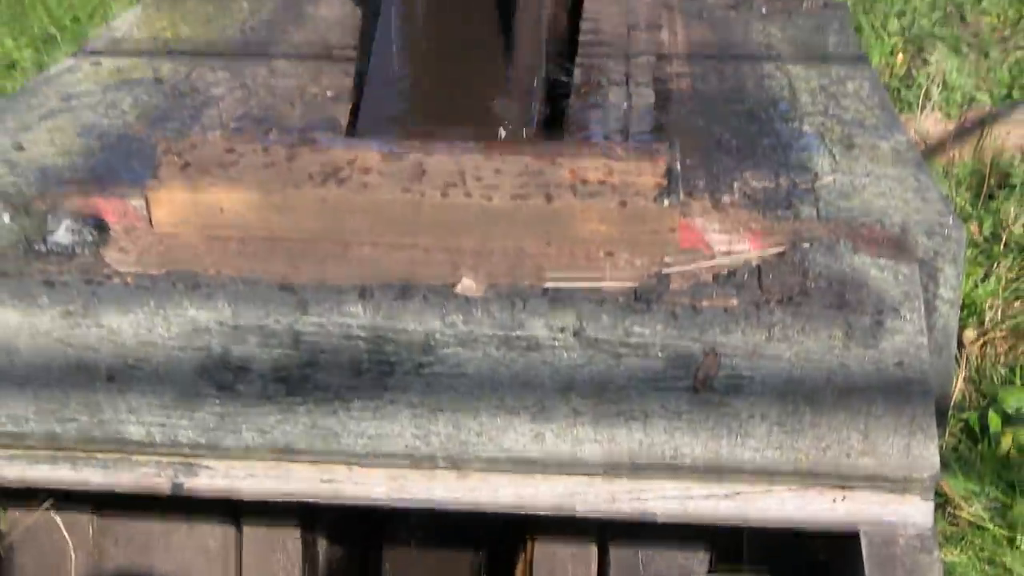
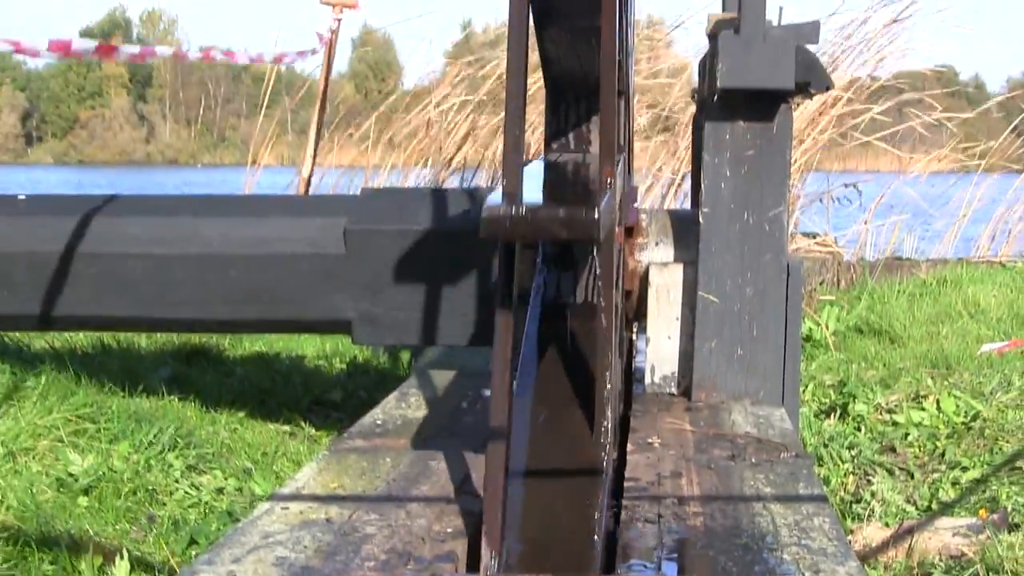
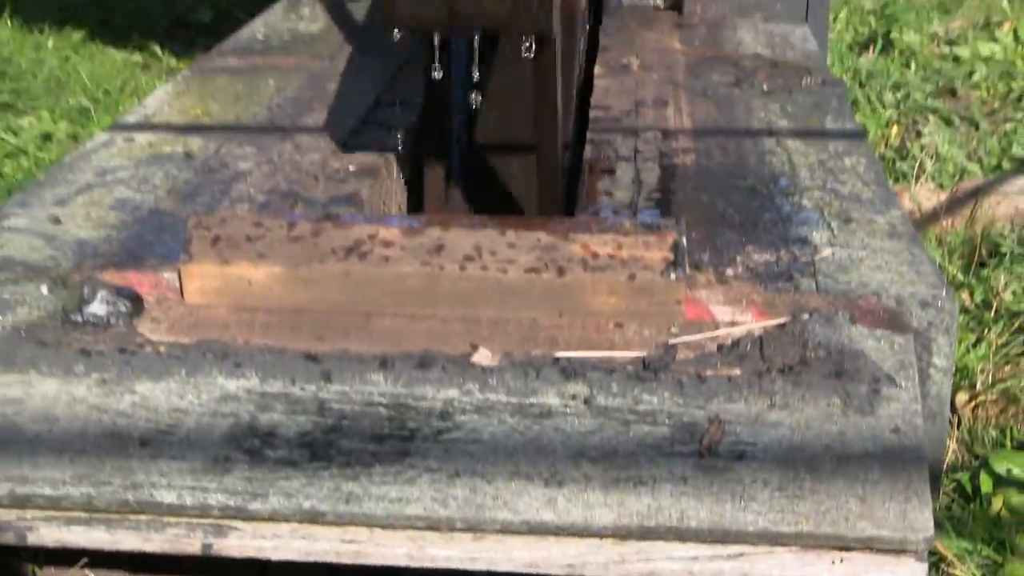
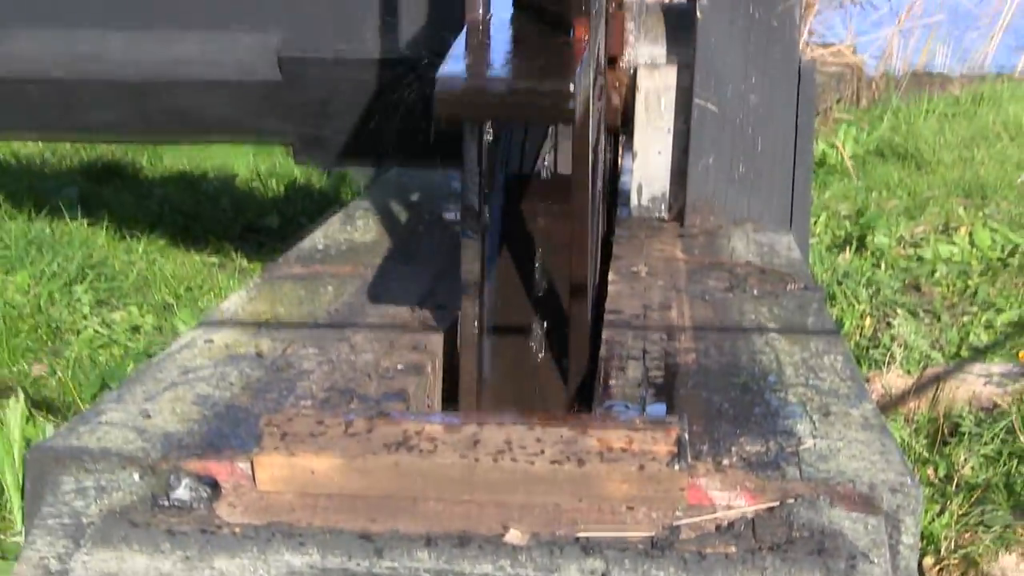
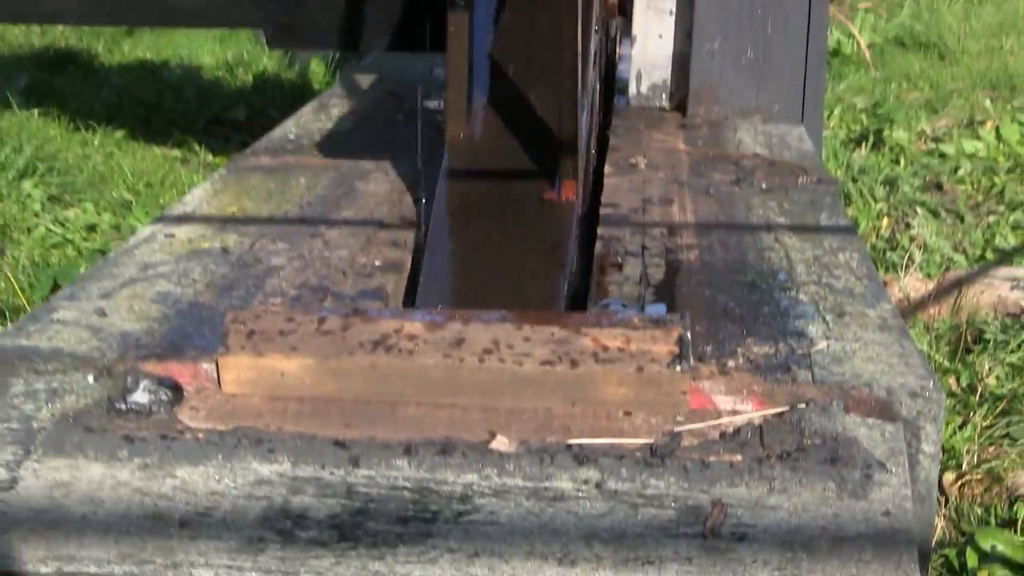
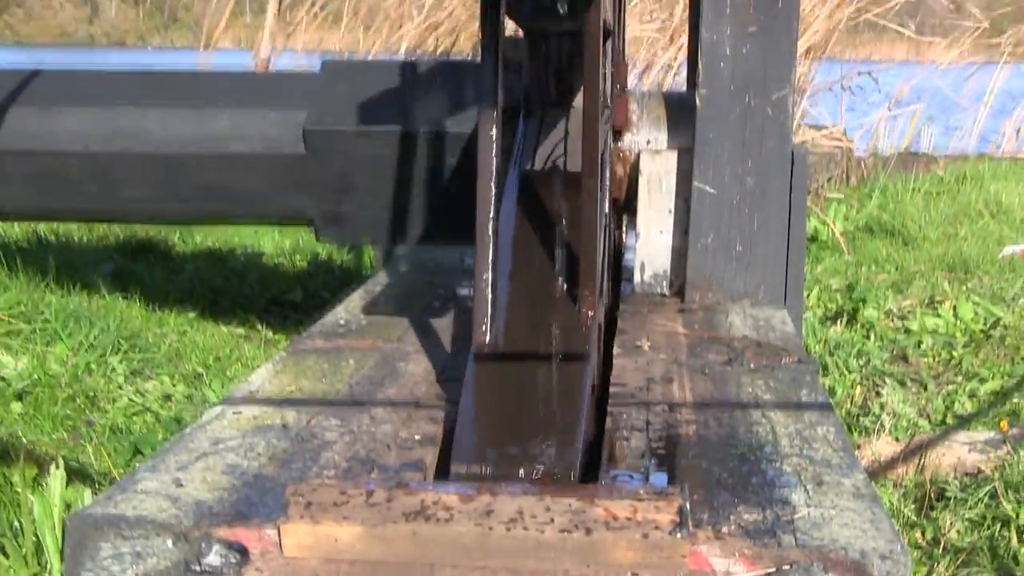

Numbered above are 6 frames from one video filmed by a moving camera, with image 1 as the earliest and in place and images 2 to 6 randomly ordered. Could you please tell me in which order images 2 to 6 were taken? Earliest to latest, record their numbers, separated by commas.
3, 5, 4, 6, 2
